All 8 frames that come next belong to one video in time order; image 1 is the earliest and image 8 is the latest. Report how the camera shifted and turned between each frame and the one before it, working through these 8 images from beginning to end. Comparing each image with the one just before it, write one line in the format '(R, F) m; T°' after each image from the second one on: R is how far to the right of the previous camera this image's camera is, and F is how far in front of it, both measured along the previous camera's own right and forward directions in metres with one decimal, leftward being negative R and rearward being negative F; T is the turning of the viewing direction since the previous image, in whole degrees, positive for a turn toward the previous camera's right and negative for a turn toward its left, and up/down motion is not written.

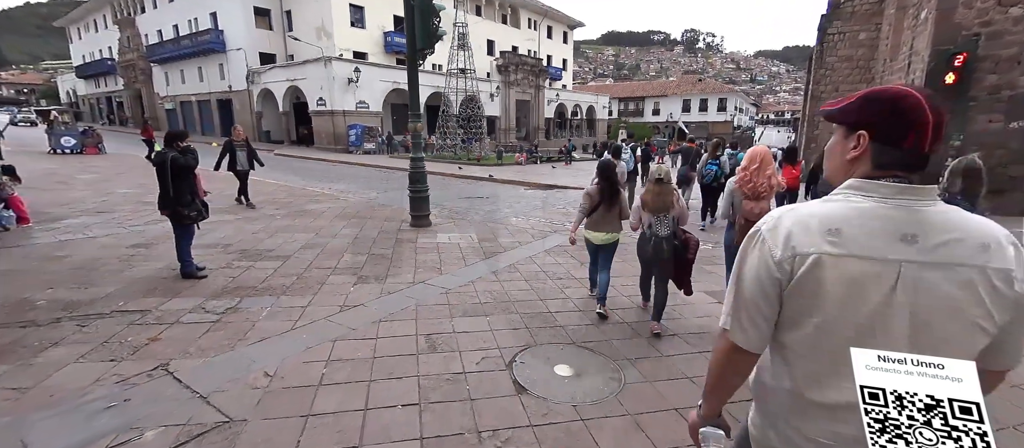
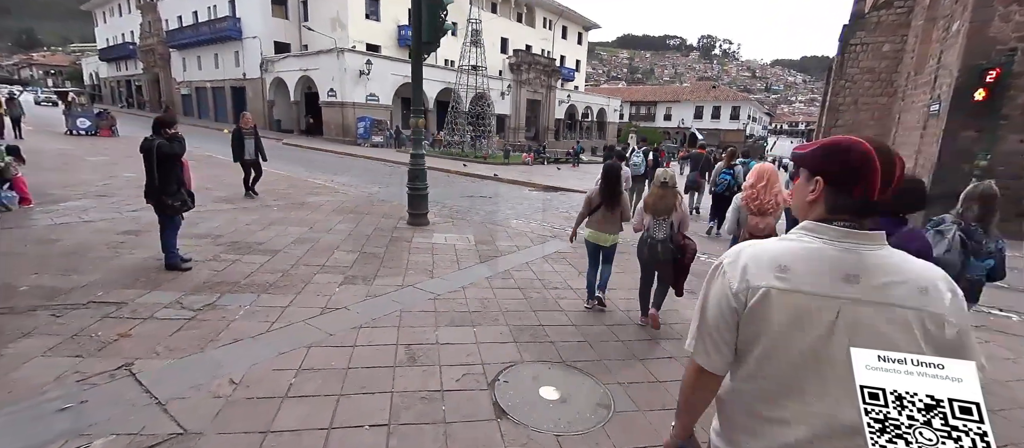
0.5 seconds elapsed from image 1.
(+0.1, +0.2) m; -1°
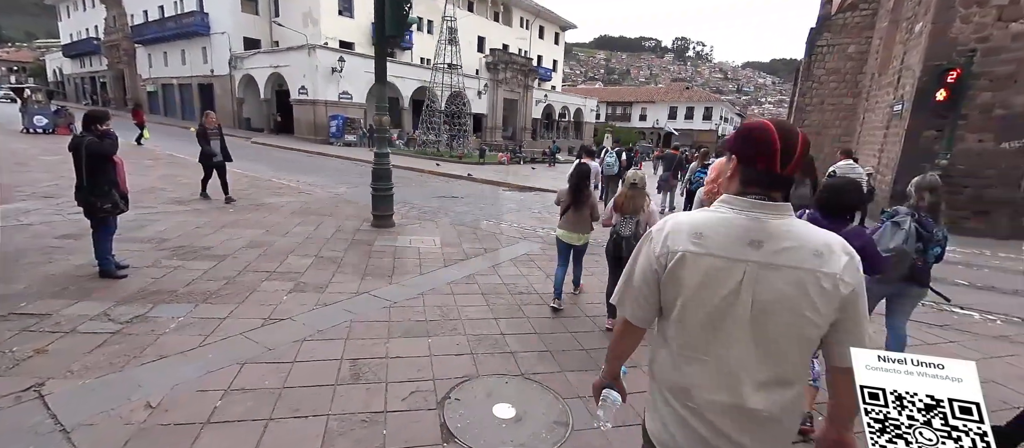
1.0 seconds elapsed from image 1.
(+0.2, +0.2) m; +3°
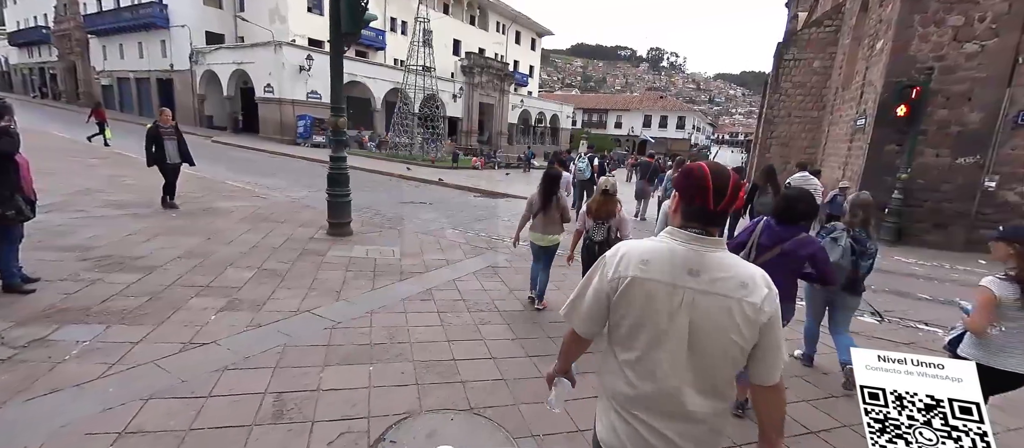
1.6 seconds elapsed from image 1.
(+0.2, +0.3) m; +3°
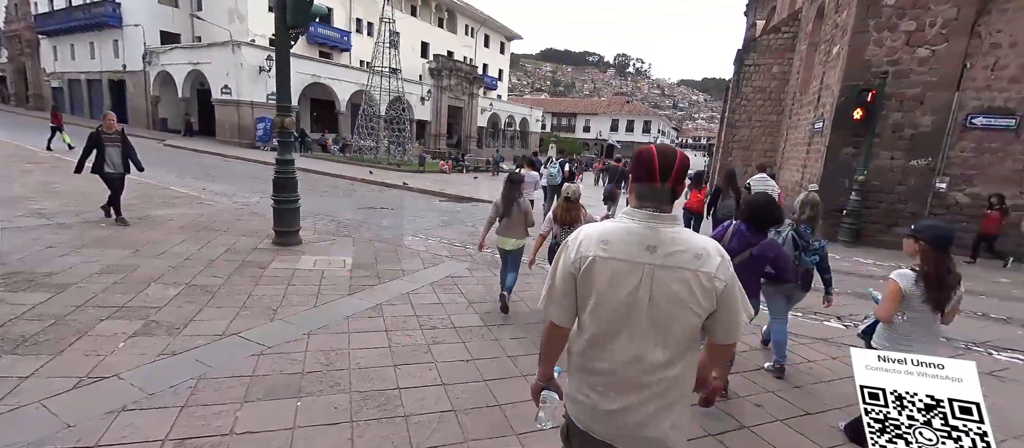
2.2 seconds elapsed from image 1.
(+0.1, +0.3) m; +4°
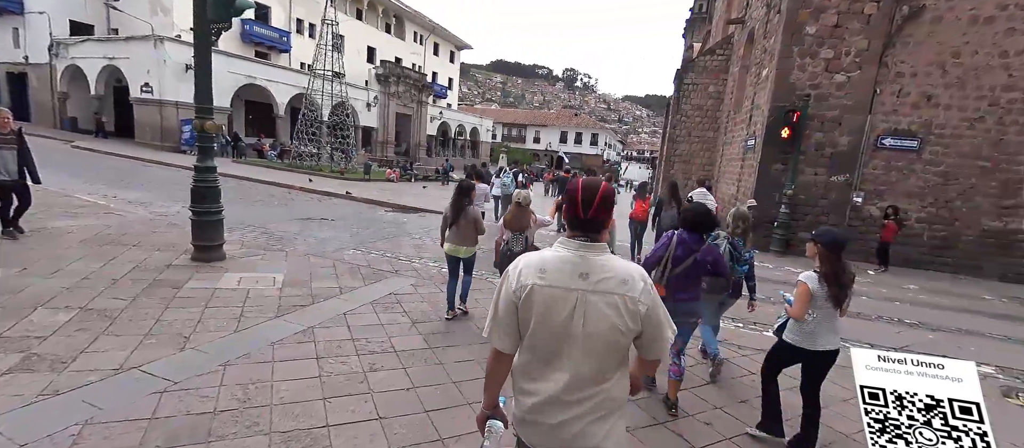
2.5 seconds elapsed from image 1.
(0.0, +0.2) m; +7°
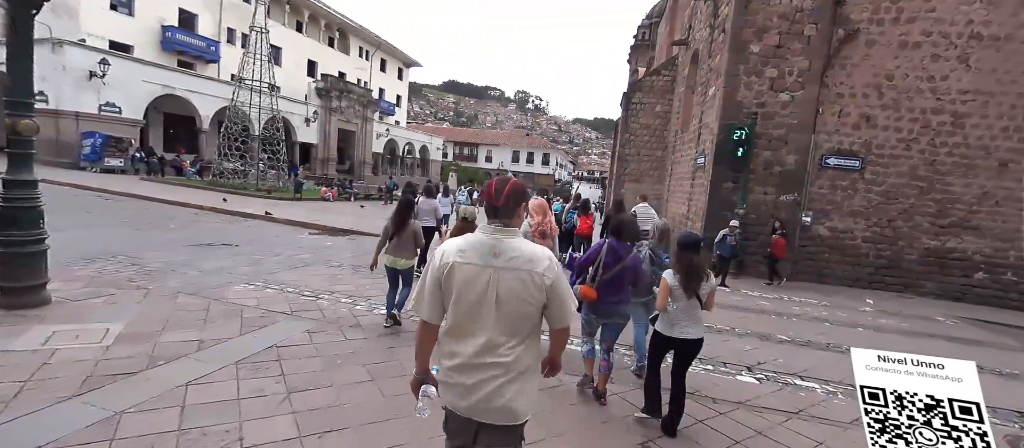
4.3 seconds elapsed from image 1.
(+0.3, +0.9) m; +6°
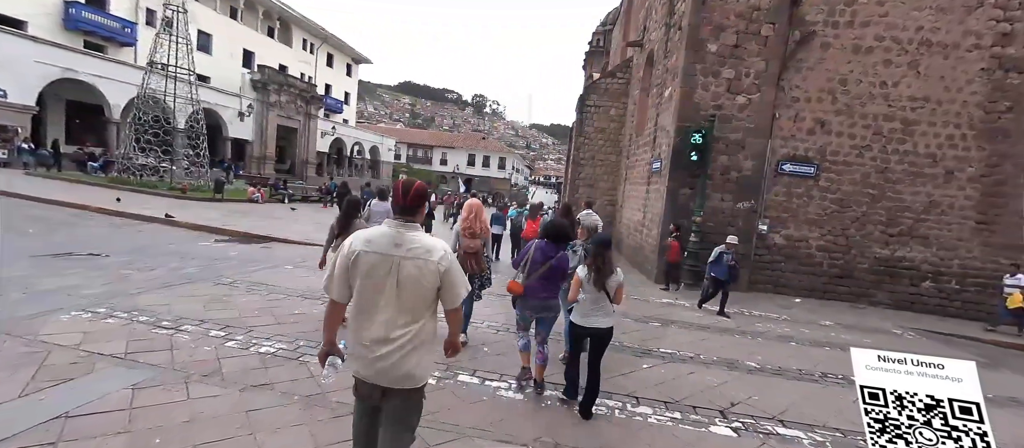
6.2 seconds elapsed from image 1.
(+0.3, +0.9) m; +6°
